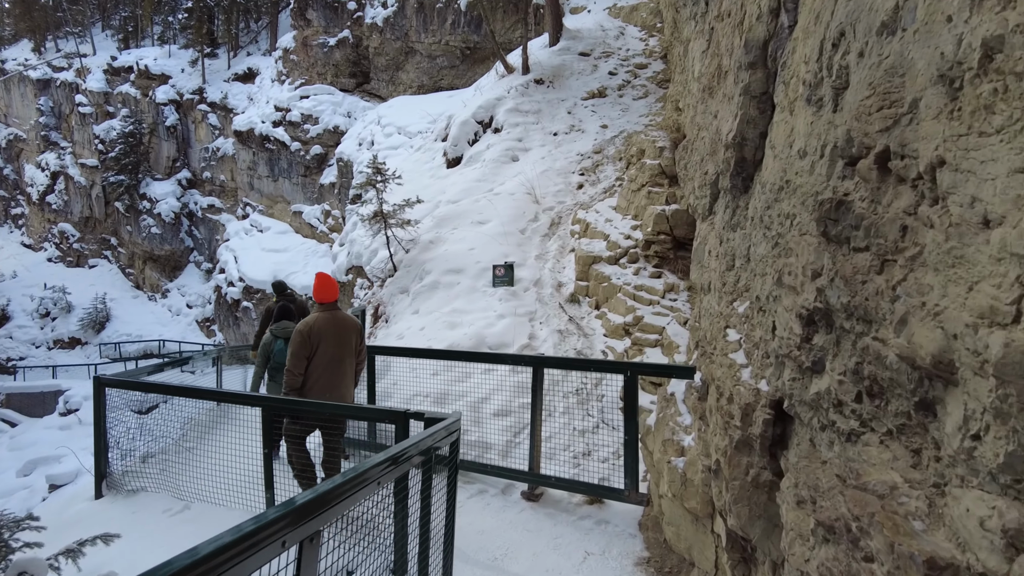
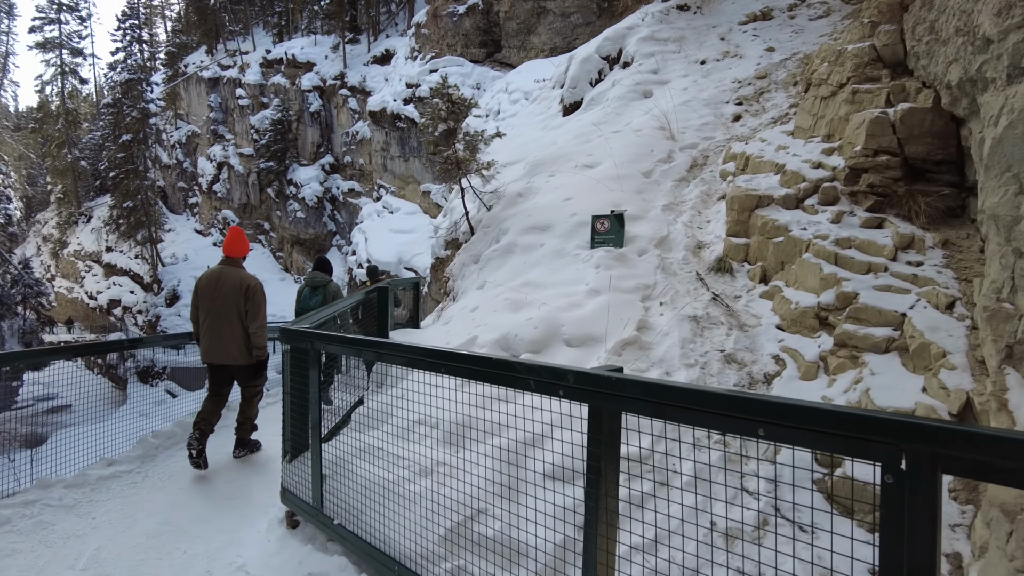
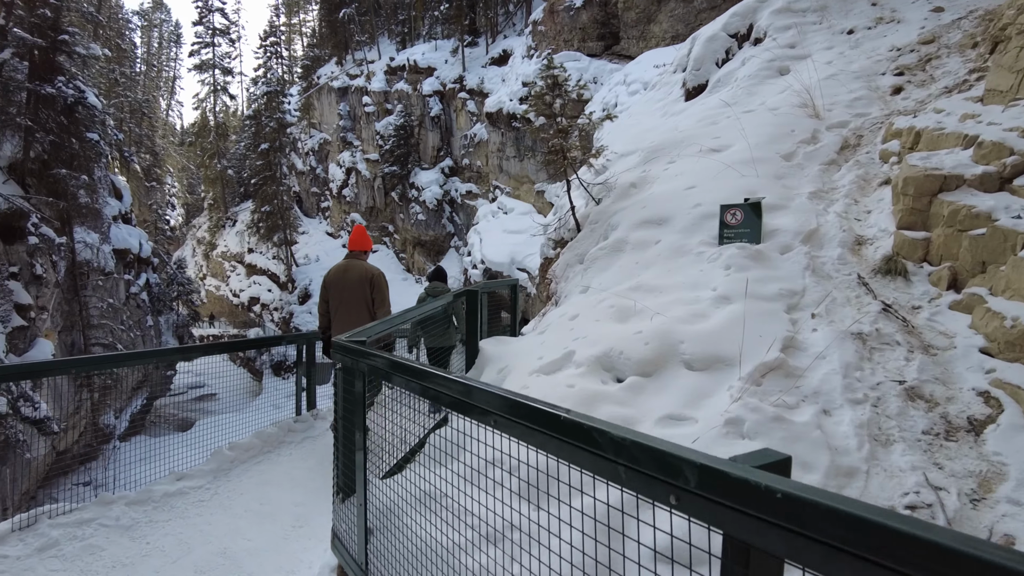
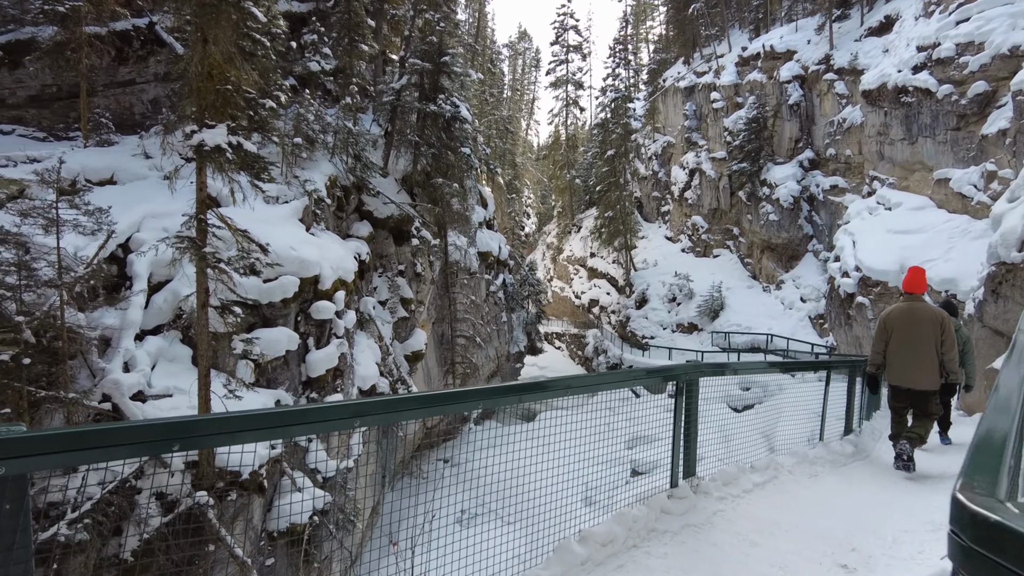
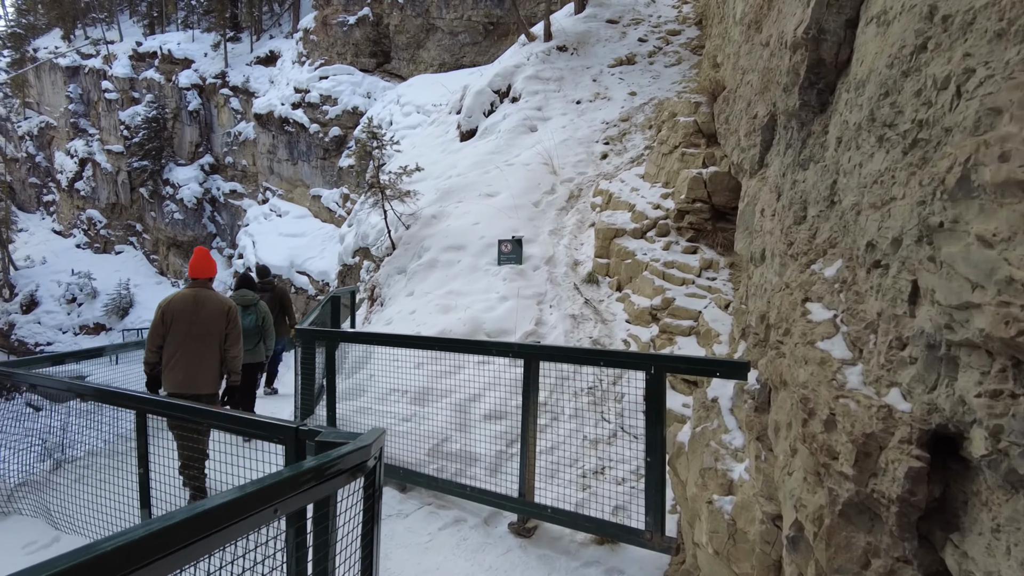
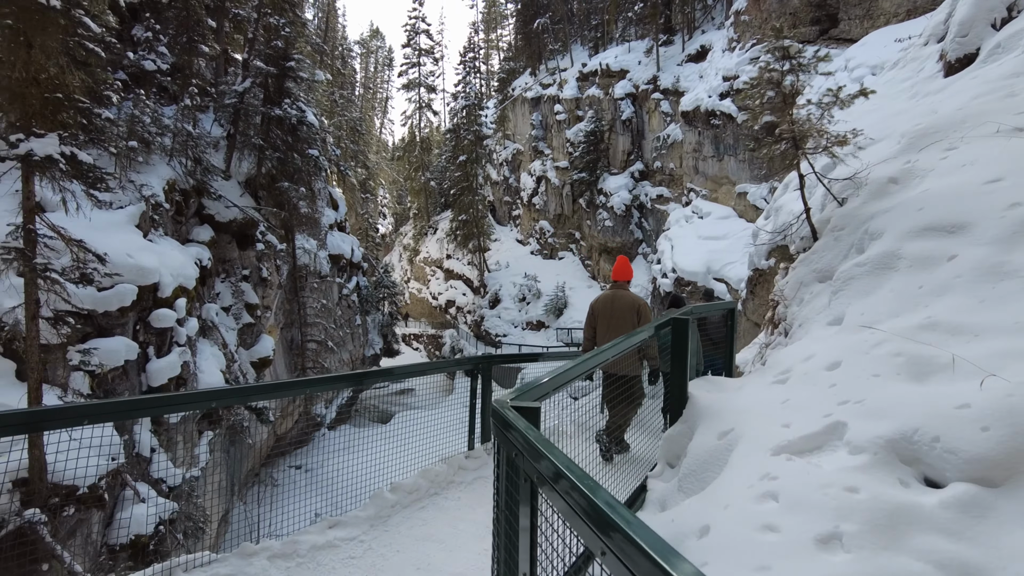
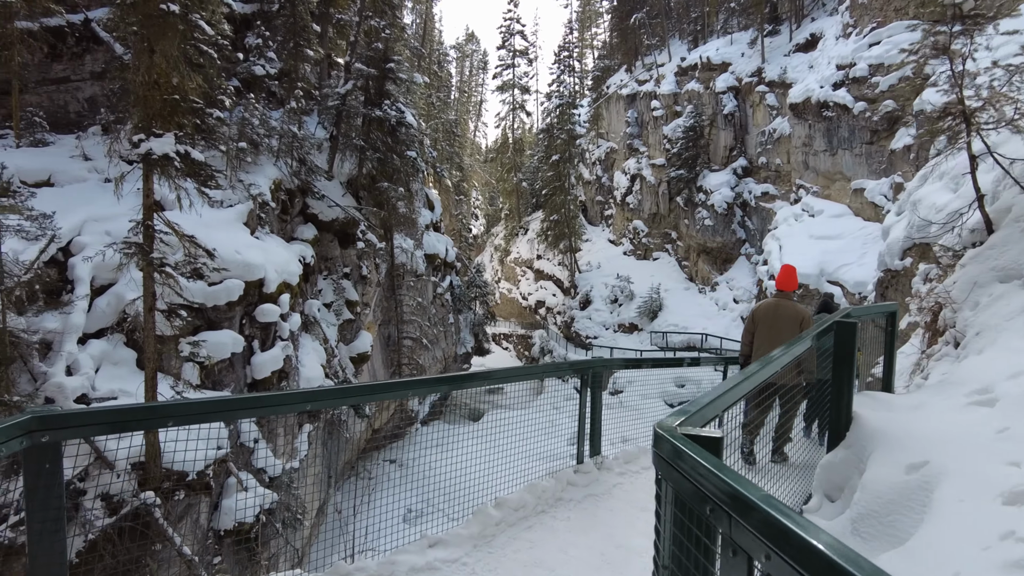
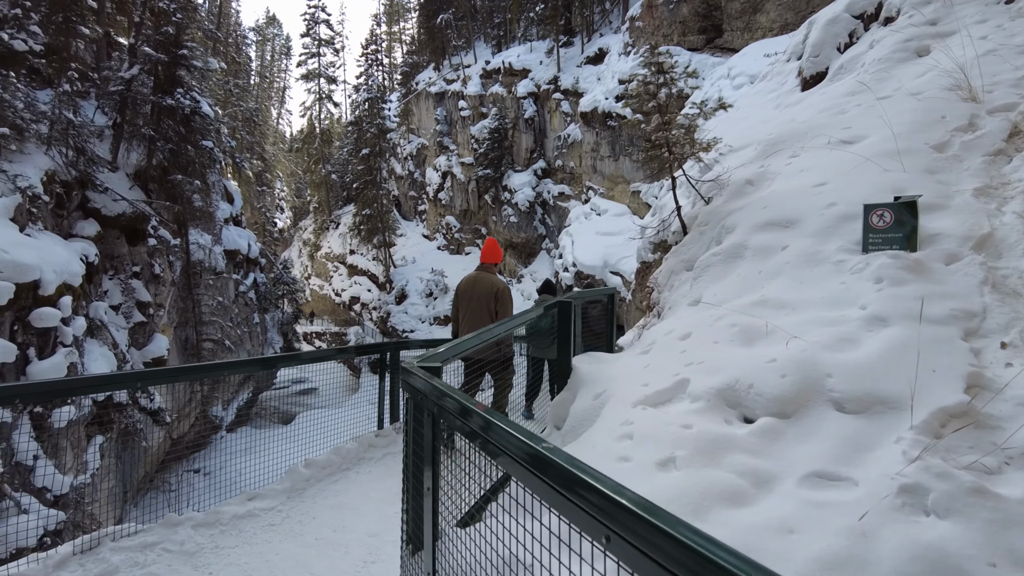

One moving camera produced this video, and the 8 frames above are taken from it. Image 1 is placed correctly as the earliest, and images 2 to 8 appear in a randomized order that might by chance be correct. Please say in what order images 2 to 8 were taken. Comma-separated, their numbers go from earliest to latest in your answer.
5, 2, 3, 8, 6, 7, 4
